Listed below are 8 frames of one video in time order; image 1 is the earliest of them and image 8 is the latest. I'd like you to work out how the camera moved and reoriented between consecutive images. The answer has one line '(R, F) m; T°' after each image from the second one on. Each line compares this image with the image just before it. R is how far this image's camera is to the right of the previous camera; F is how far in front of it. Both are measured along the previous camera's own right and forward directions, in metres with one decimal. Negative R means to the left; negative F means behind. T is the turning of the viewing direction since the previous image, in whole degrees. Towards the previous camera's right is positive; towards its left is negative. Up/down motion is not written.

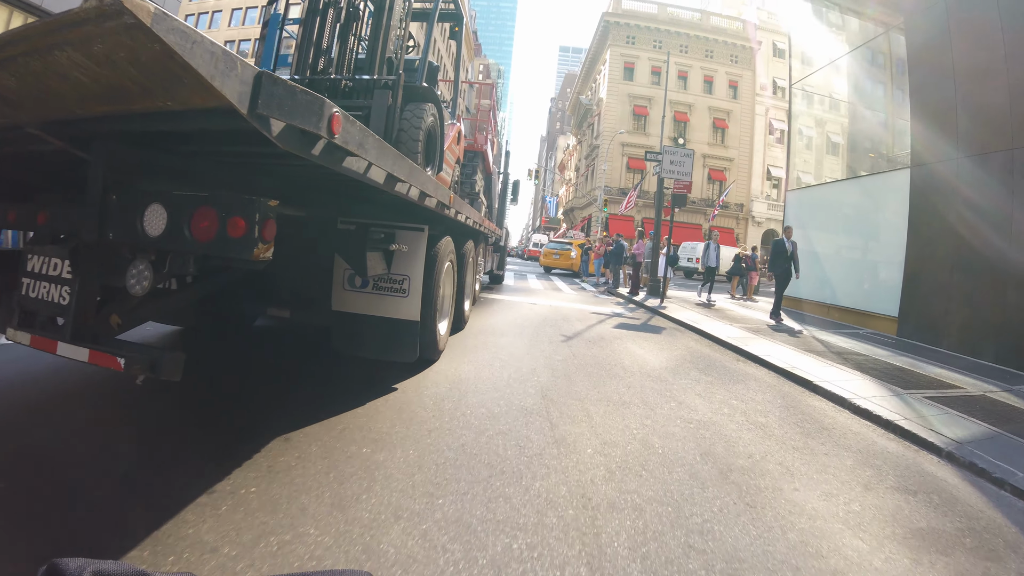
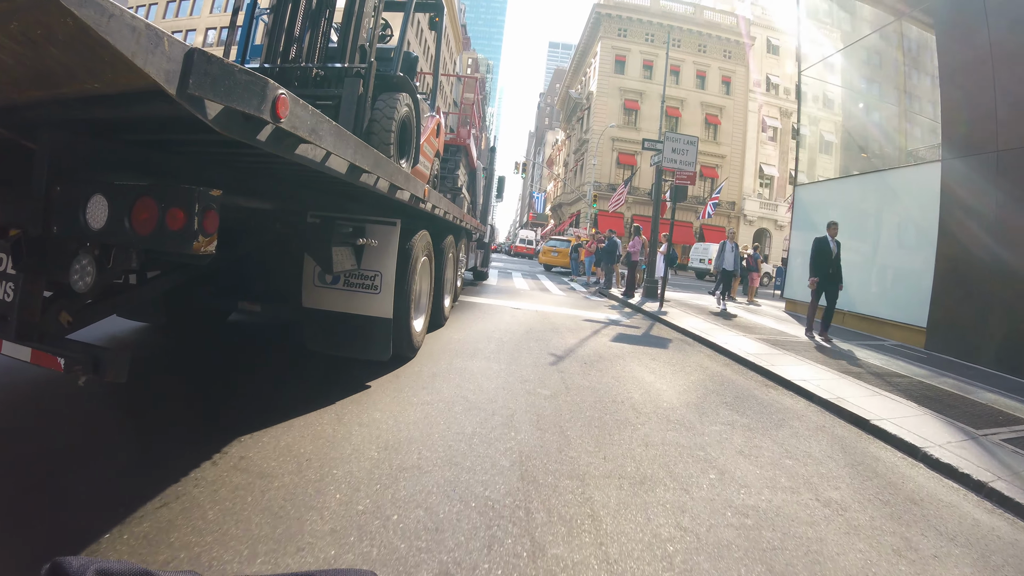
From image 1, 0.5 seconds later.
(0.0, +0.5) m; +1°
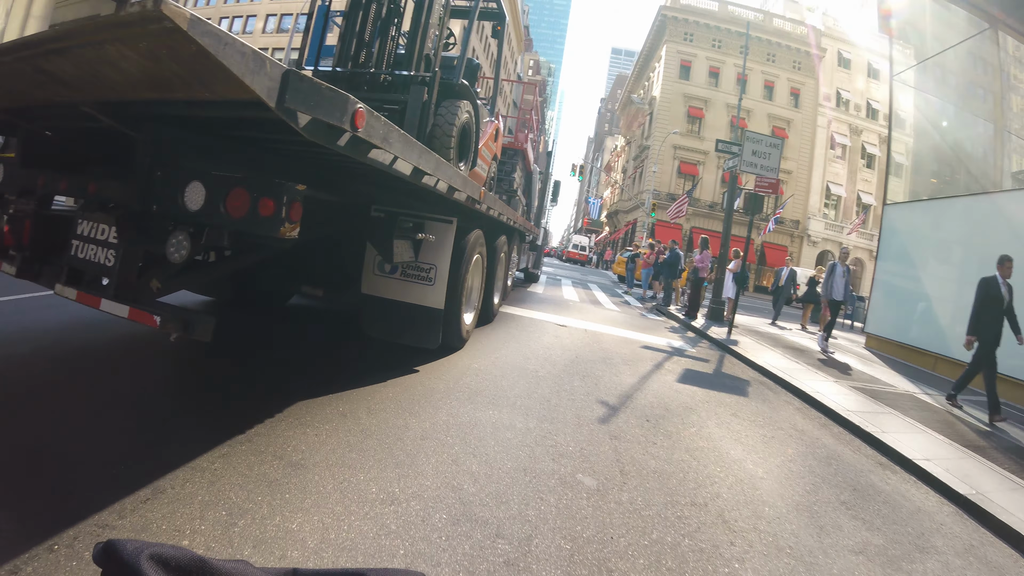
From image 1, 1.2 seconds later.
(0.0, +0.5) m; -5°
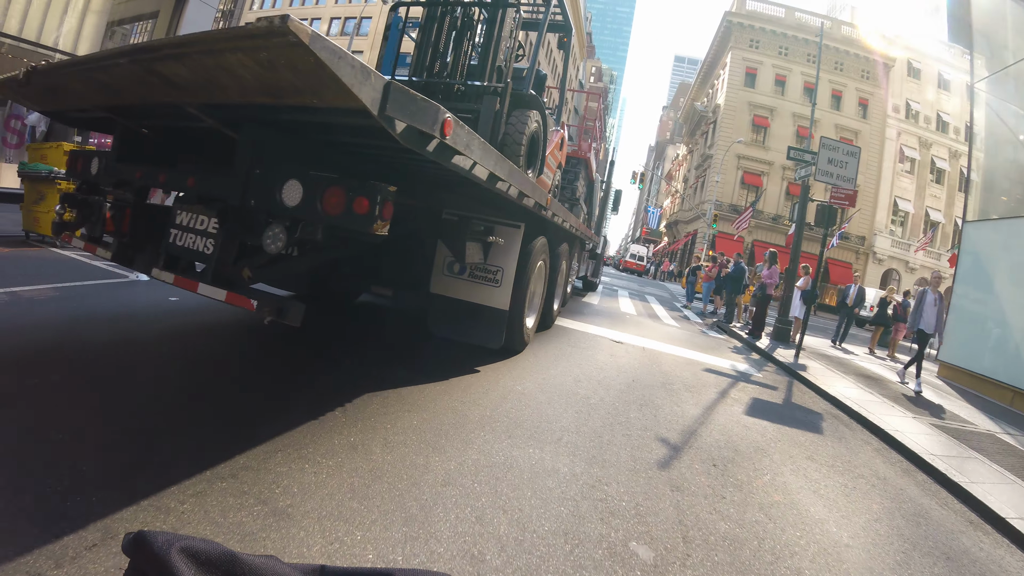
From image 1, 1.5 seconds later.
(0.0, +0.2) m; -5°
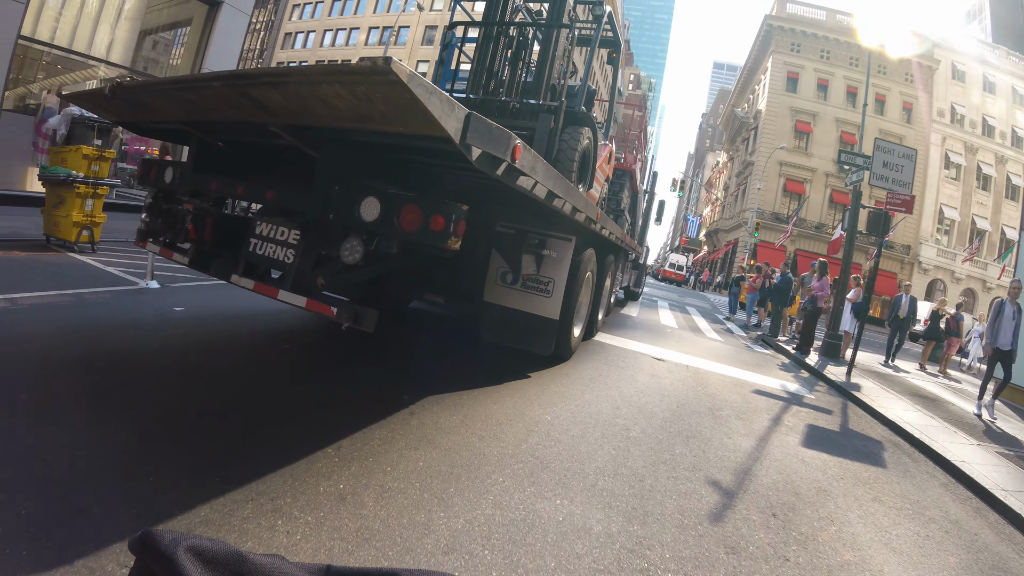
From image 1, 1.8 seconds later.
(0.0, +0.1) m; -3°
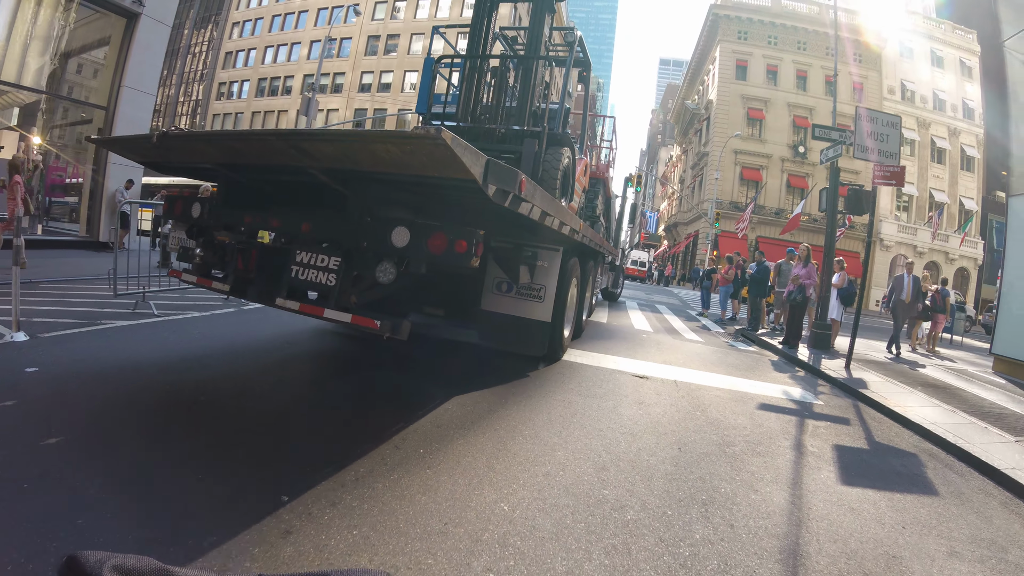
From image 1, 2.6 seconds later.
(+0.1, +0.4) m; +3°
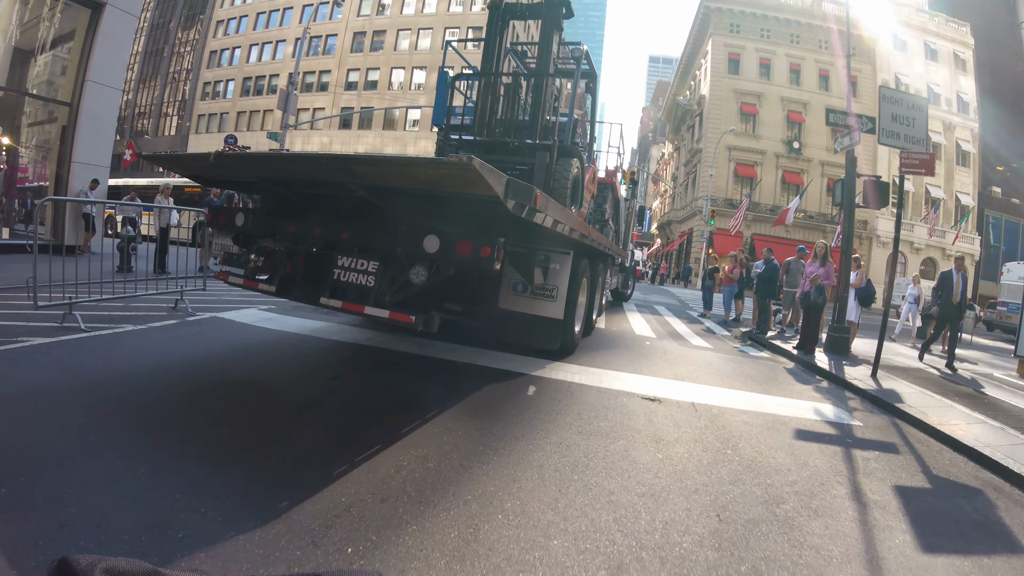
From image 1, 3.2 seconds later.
(0.0, +0.3) m; +1°
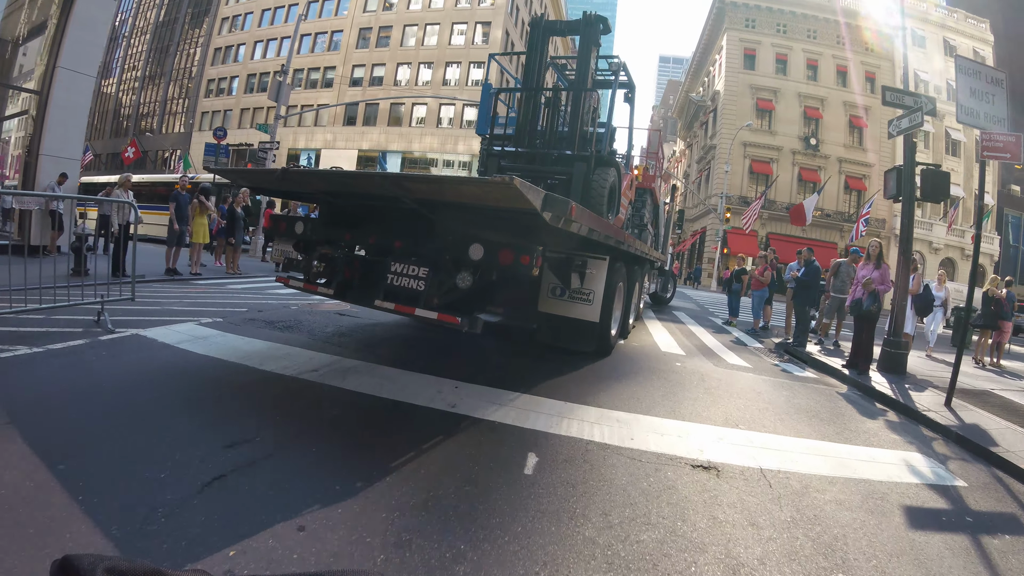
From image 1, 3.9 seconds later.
(0.0, +0.4) m; -1°
